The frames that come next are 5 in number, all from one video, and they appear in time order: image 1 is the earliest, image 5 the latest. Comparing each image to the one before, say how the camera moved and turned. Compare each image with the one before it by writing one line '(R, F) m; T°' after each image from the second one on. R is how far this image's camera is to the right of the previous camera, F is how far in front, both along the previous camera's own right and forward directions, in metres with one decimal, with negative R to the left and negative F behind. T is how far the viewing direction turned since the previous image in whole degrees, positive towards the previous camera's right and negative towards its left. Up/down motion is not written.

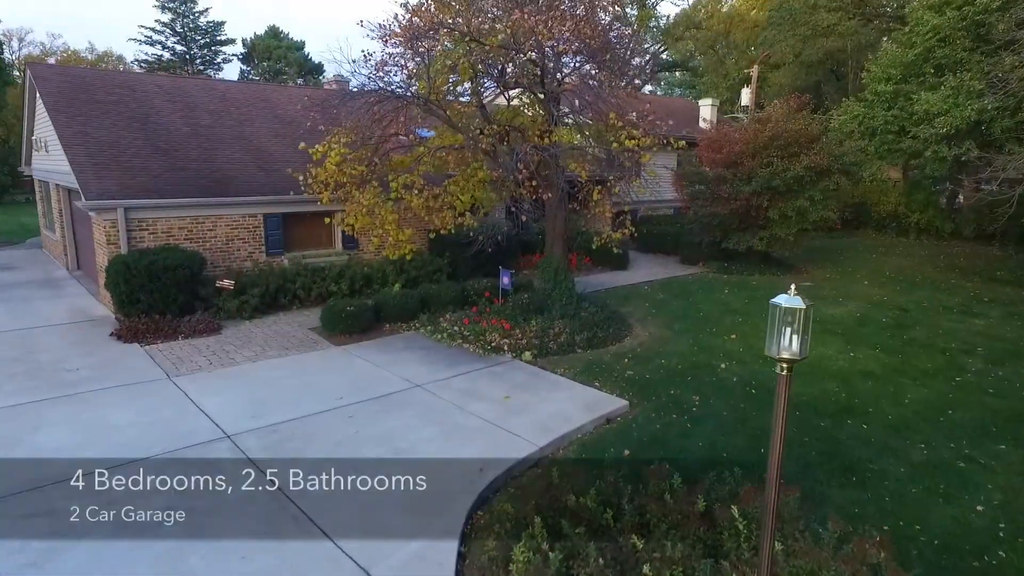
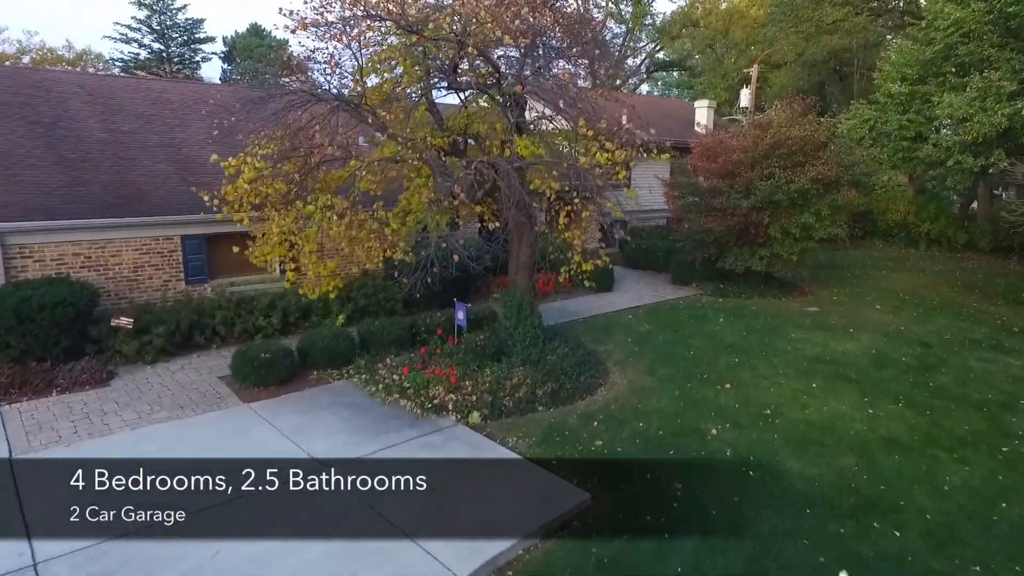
(+0.8, +1.7) m; 0°
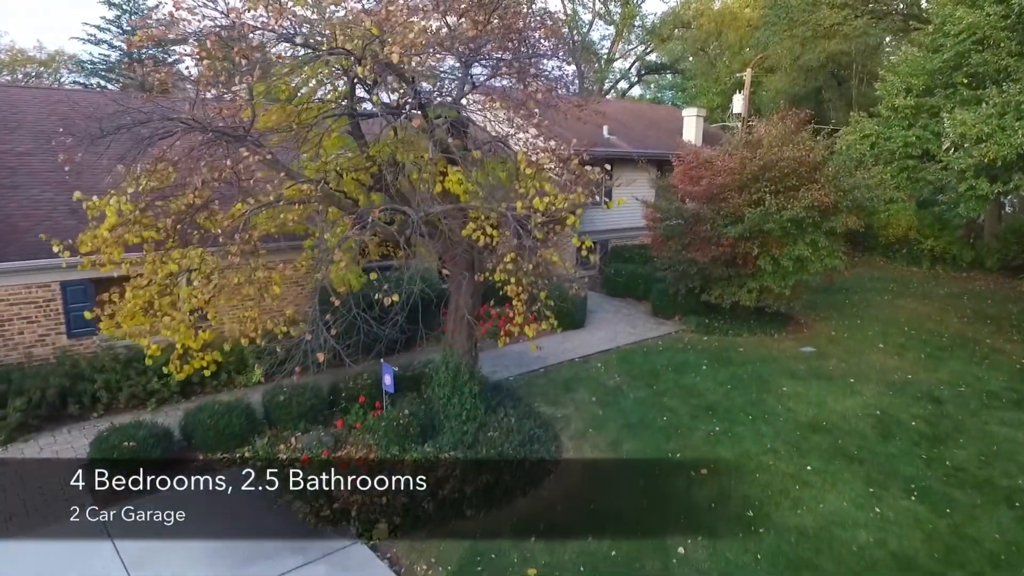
(+0.9, +1.6) m; 0°
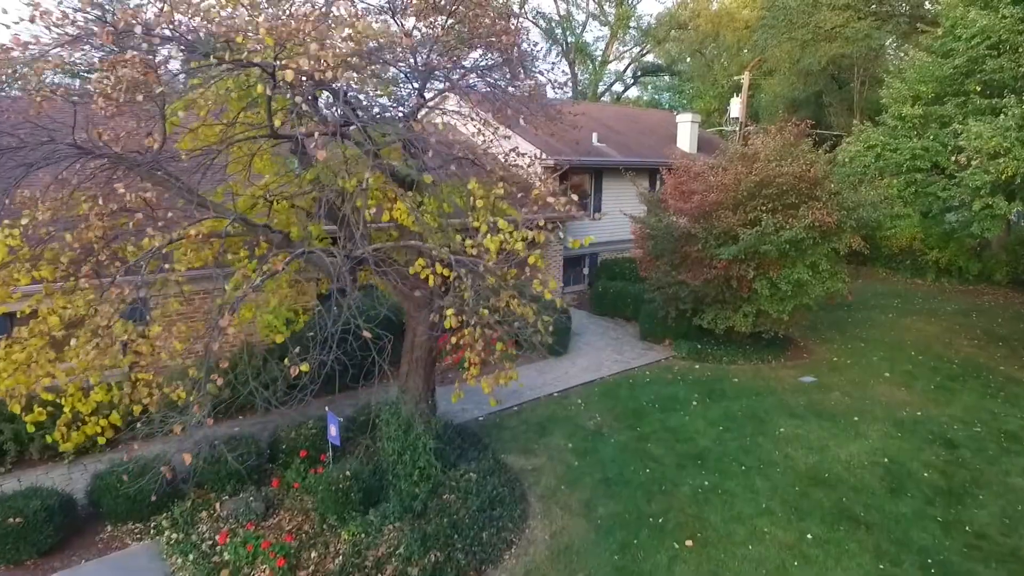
(+0.5, +1.0) m; 0°
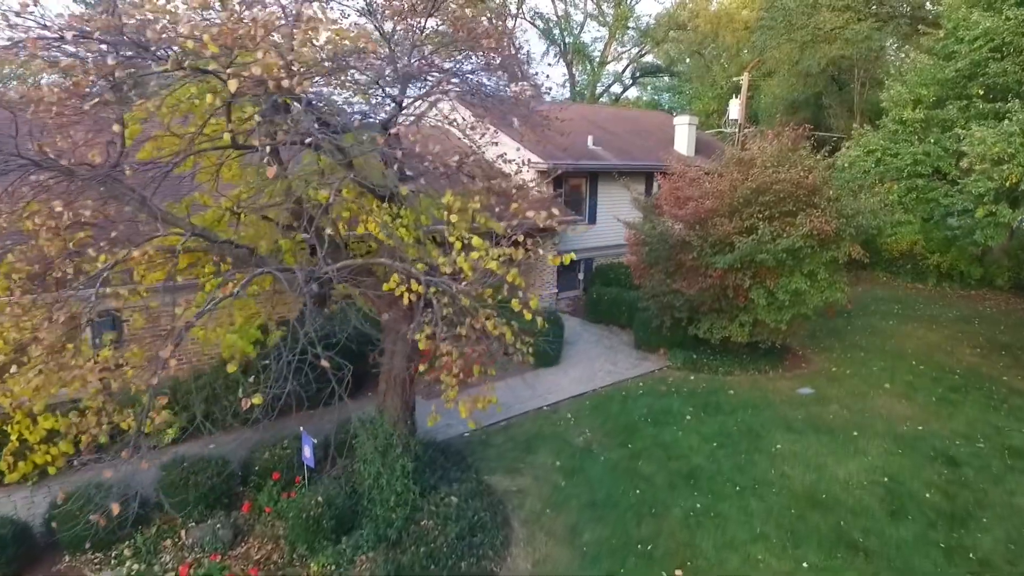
(+0.2, +0.3) m; 0°
